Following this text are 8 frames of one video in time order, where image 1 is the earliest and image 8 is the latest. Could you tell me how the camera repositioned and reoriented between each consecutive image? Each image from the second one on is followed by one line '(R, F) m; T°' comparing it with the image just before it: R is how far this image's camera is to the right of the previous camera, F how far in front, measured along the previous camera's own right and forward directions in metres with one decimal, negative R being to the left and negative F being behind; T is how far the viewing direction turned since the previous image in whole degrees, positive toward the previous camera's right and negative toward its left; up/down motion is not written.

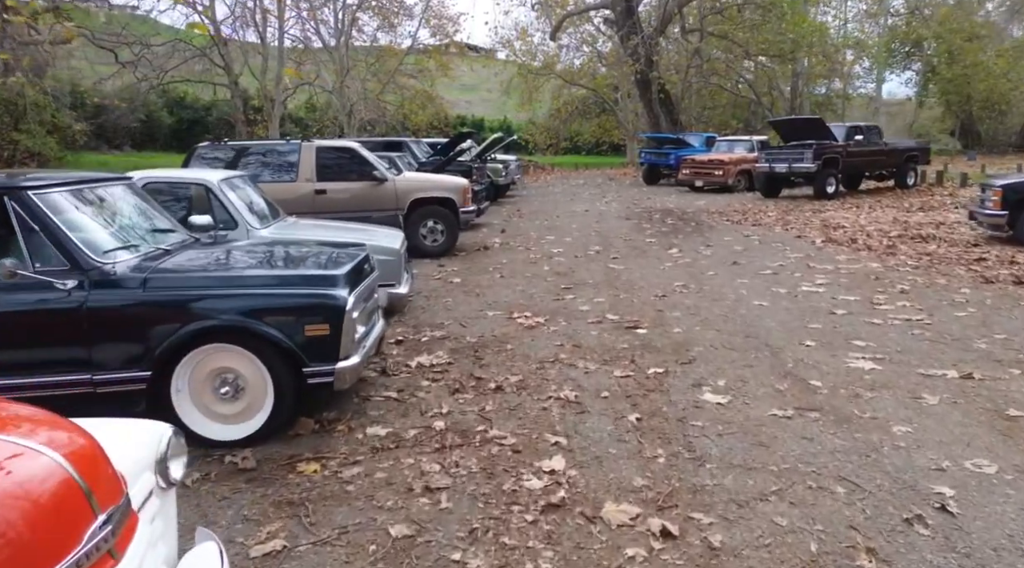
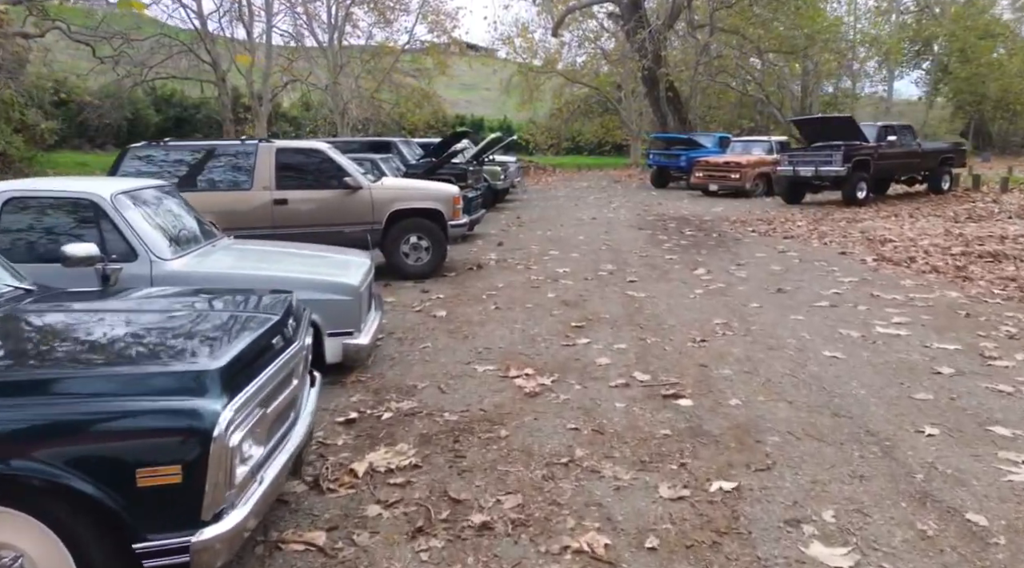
(0.0, +1.8) m; 0°
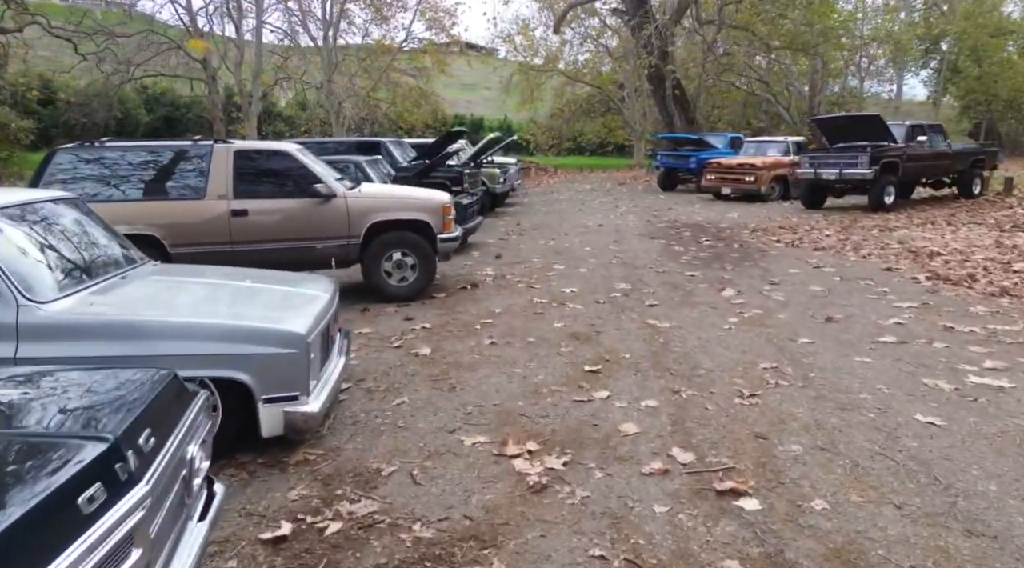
(0.0, +1.3) m; 0°
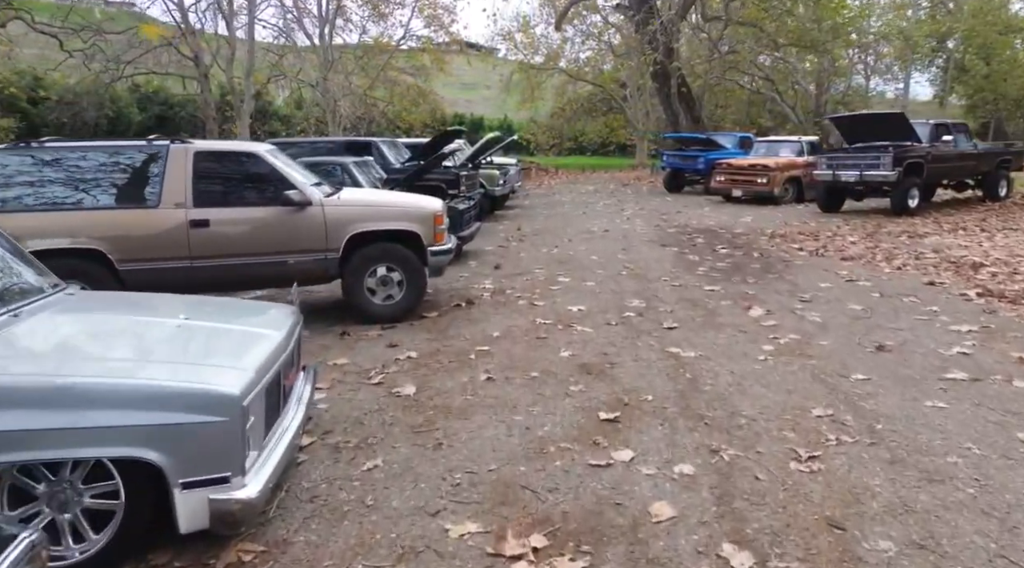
(0.0, +1.0) m; 0°
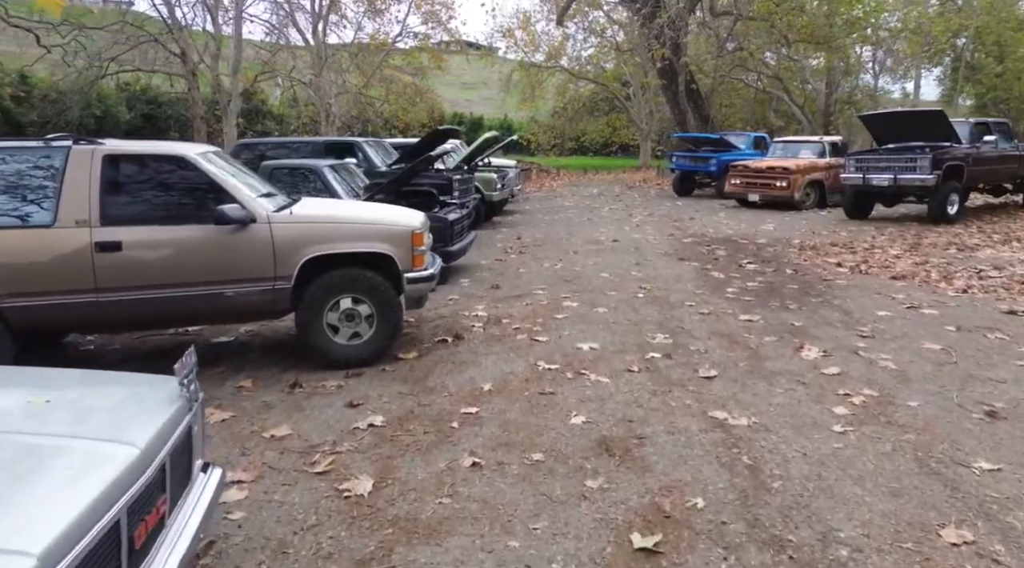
(0.0, +1.4) m; 0°
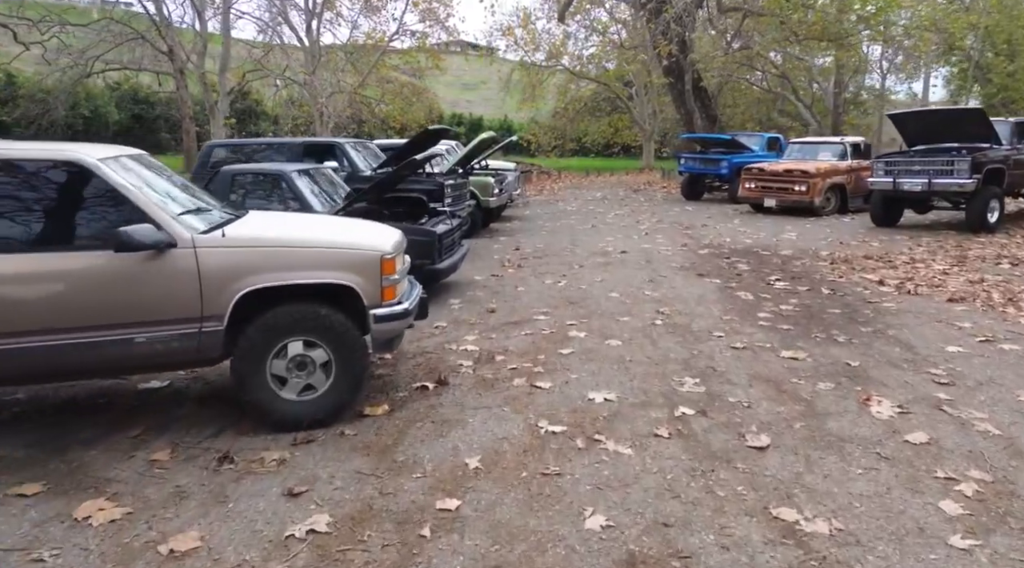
(0.0, +1.2) m; 0°
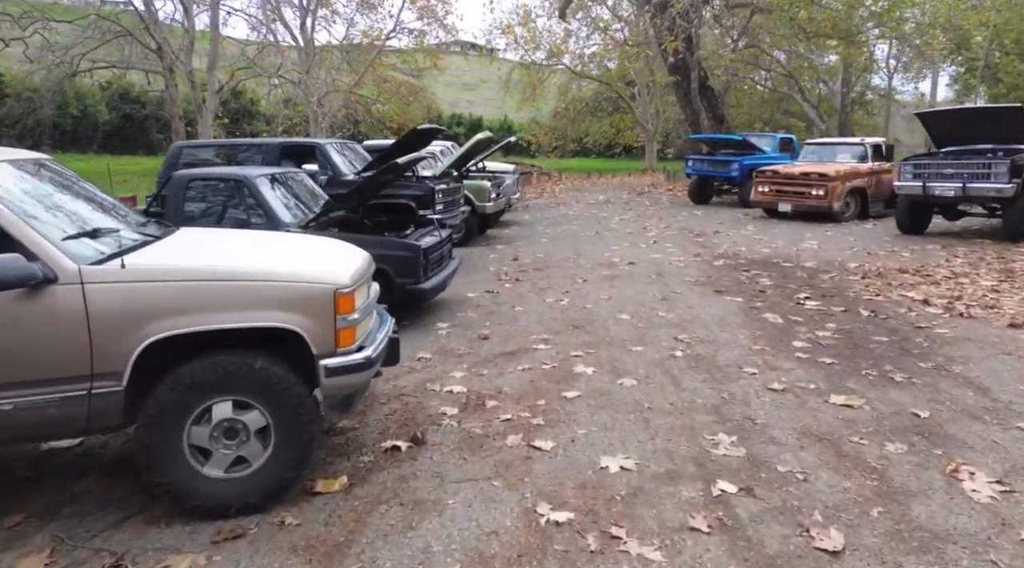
(0.0, +1.1) m; 0°
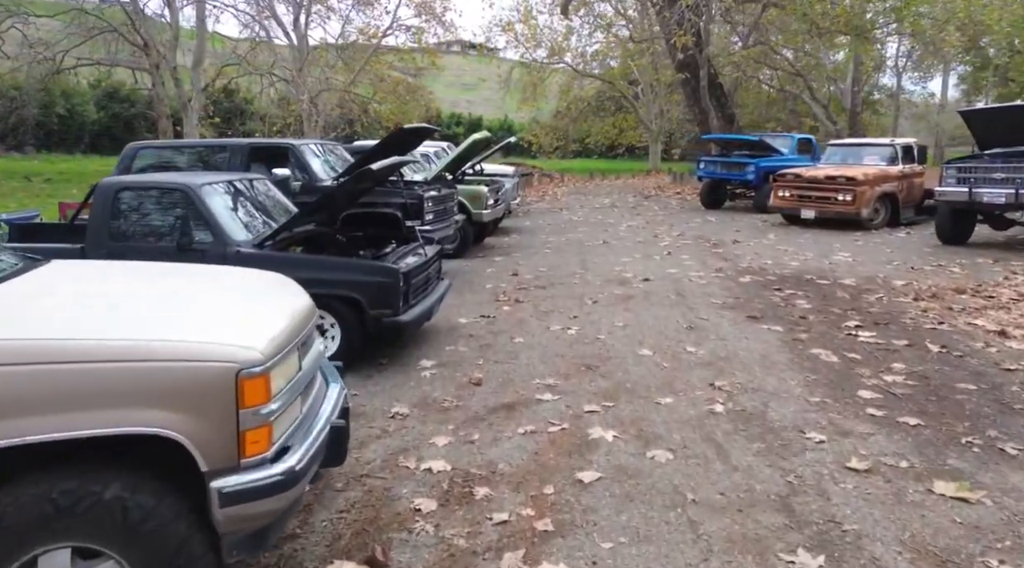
(0.0, +1.3) m; 0°
